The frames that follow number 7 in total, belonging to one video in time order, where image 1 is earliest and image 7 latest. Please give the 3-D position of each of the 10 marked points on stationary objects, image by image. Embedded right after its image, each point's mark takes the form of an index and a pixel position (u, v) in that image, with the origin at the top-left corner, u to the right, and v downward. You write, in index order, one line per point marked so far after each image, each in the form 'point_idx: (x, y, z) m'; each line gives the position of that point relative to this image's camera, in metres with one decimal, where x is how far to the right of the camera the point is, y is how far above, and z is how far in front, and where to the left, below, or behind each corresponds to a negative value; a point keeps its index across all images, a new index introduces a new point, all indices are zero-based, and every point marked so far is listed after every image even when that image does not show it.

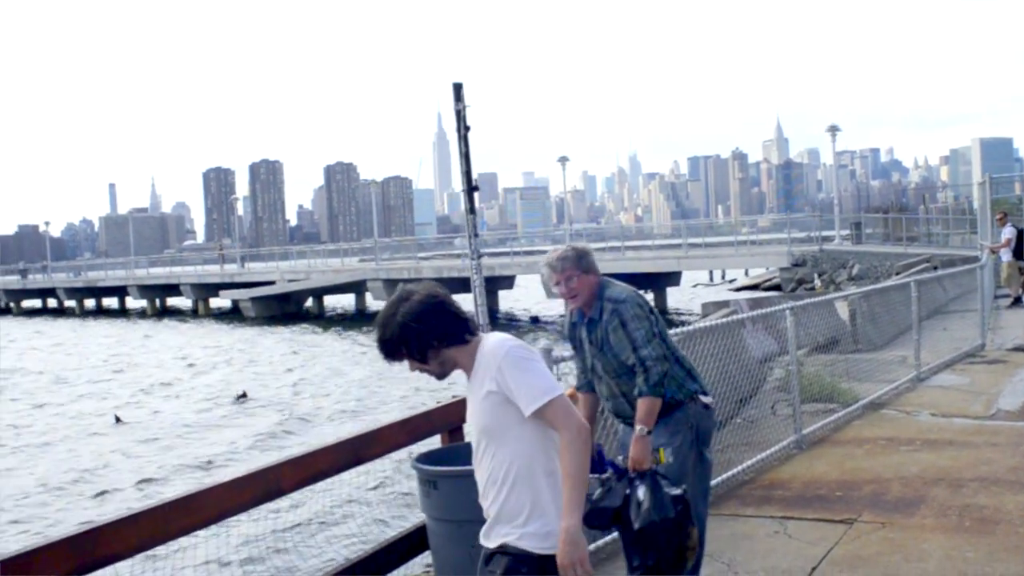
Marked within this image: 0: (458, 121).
0: (-0.3, +1.0, +6.6) m
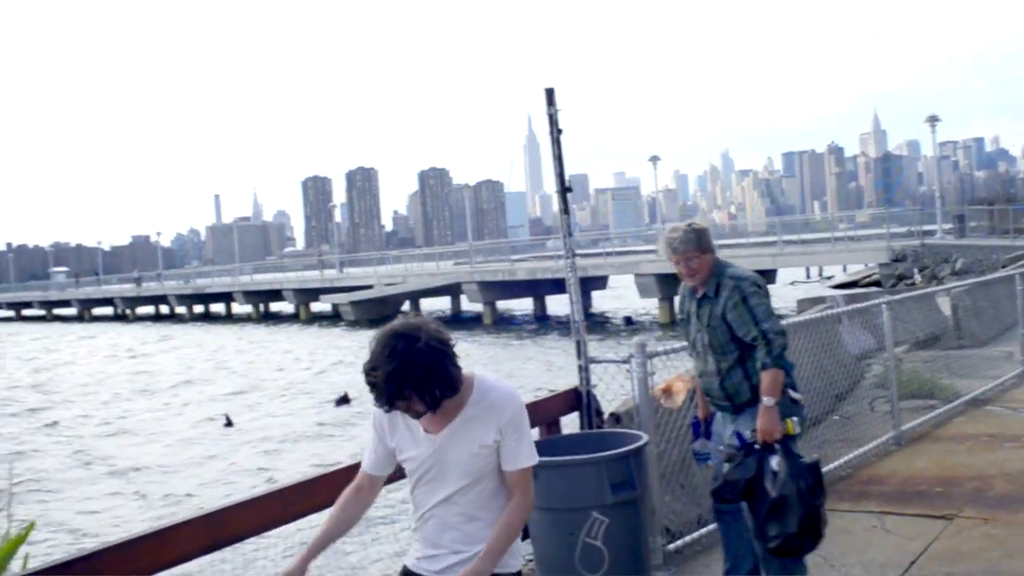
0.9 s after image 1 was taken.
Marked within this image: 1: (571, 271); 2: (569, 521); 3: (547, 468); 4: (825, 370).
0: (+0.2, +1.0, +6.8) m
1: (+0.4, +0.1, +6.6) m
2: (+0.2, -1.0, +4.7) m
3: (+0.1, -0.8, +4.7) m
4: (+2.7, -0.7, +9.4) m
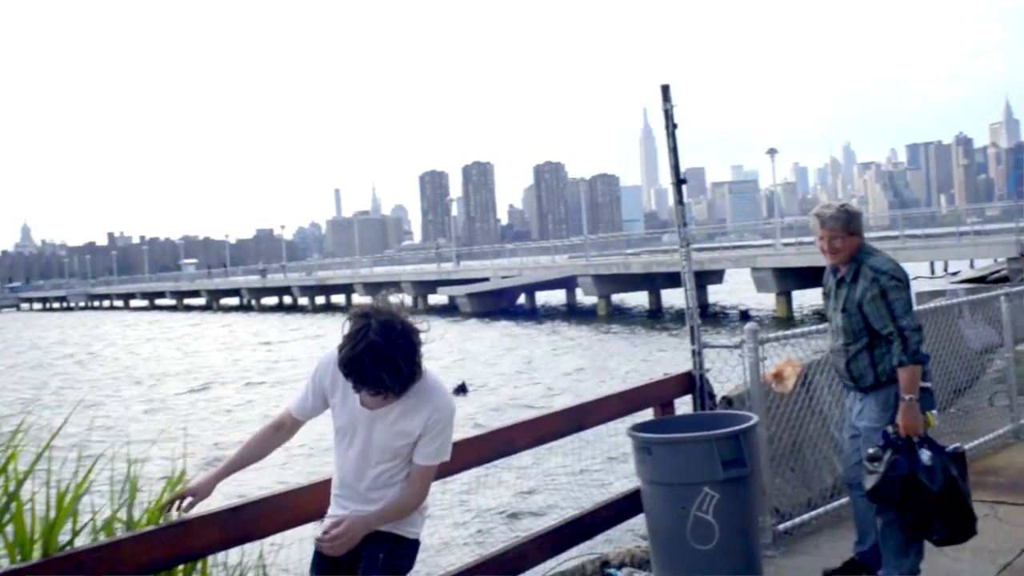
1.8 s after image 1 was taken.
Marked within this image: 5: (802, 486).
0: (+1.0, +1.1, +7.1) m
1: (+1.1, +0.2, +6.9) m
2: (+0.8, -0.9, +5.0) m
3: (+0.7, -0.7, +5.0) m
4: (+3.7, -0.6, +9.4) m
5: (+1.7, -1.2, +6.4) m
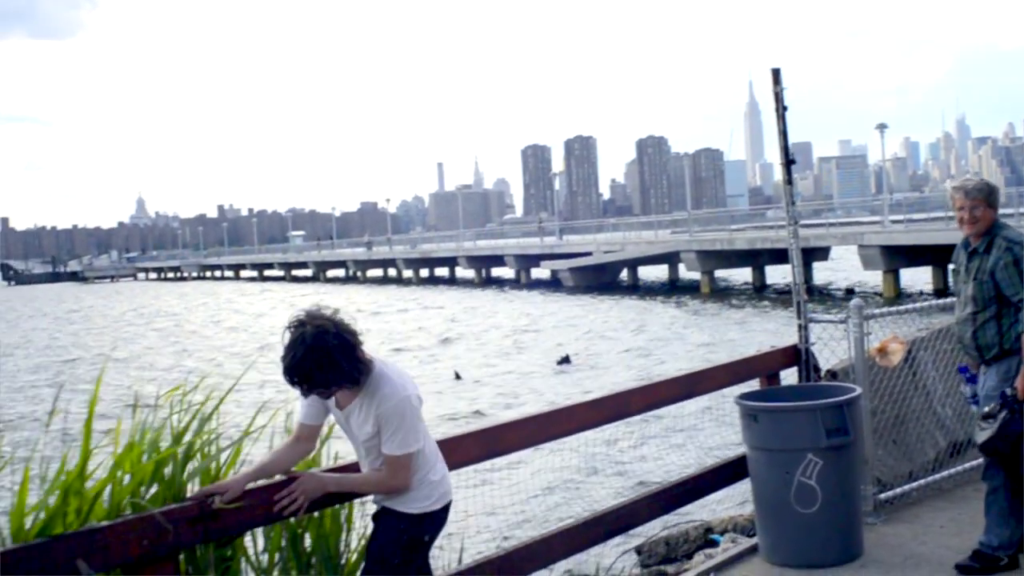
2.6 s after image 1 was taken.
0: (+1.7, +1.2, +7.3) m
1: (+1.8, +0.3, +7.1) m
2: (+1.3, -0.8, +5.3) m
3: (+1.2, -0.6, +5.2) m
4: (+4.6, -0.5, +9.4) m
5: (+2.4, -1.0, +6.6) m
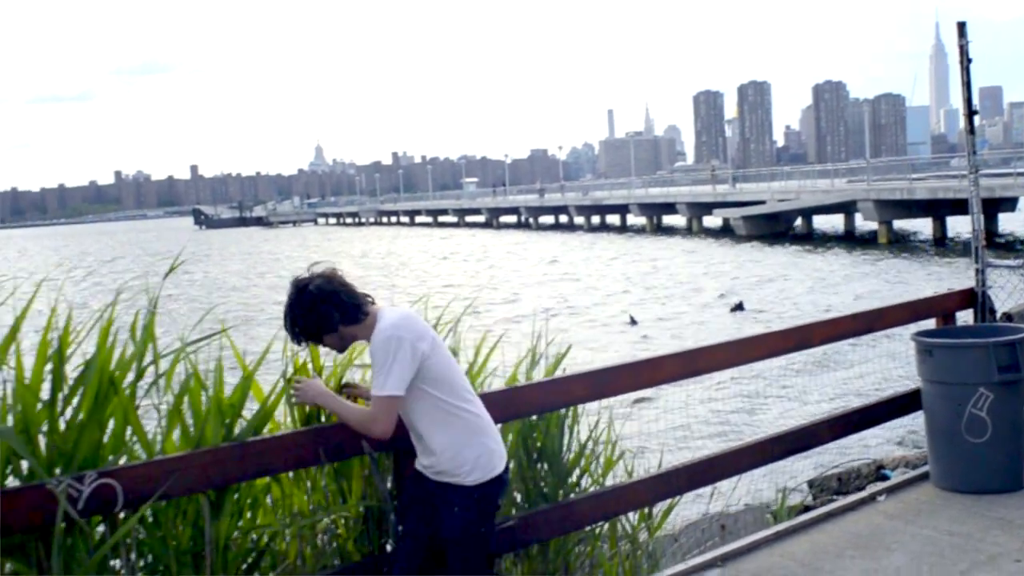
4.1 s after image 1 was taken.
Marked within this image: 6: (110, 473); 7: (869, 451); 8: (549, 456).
0: (+3.1, +1.6, +7.5) m
1: (+3.1, +0.7, +7.4) m
2: (+2.3, -0.5, +5.7) m
3: (+2.2, -0.3, +5.7) m
4: (+6.2, -0.1, +9.3) m
5: (+3.5, -0.7, +6.9) m
6: (-1.2, -0.6, +3.4) m
7: (+3.2, -1.4, +9.7) m
8: (+0.2, -0.7, +4.6) m
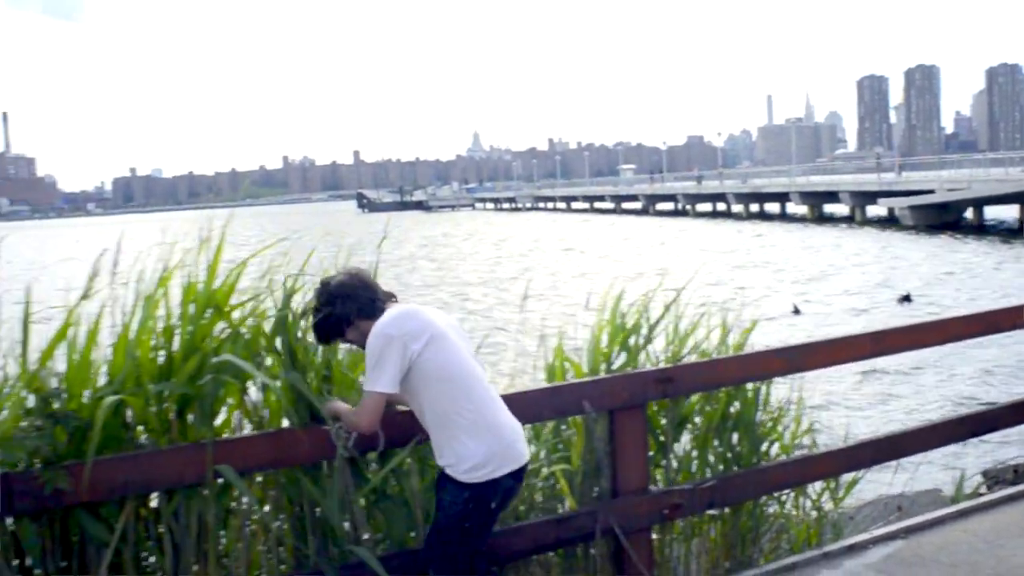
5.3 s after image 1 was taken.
0: (+4.4, +1.7, +7.4) m
1: (+4.4, +0.7, +7.3) m
2: (+3.3, -0.5, +5.7) m
3: (+3.2, -0.3, +5.7) m
4: (+7.7, 0.0, +8.8) m
5: (+4.7, -0.7, +6.8) m
6: (-0.5, -0.5, +3.9) m
7: (+4.7, -1.4, +9.7) m
8: (+1.0, -0.6, +5.0) m
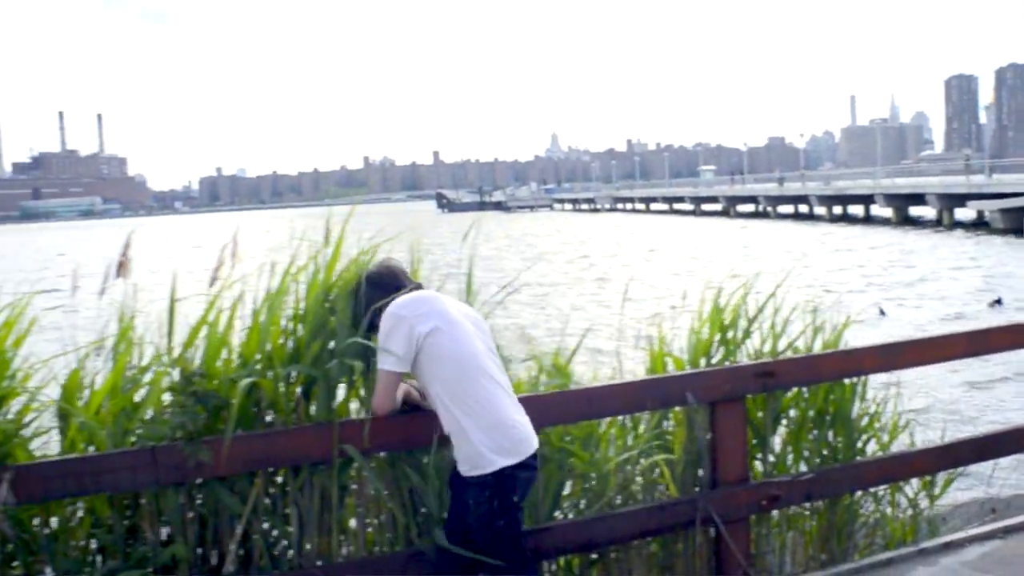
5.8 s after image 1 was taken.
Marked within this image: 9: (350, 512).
0: (+5.0, +1.6, +7.3) m
1: (+5.0, +0.7, +7.1) m
2: (+3.8, -0.5, +5.6) m
3: (+3.7, -0.3, +5.6) m
4: (+8.4, -0.1, +8.4) m
5: (+5.3, -0.7, +6.6) m
6: (-0.1, -0.4, +4.1) m
7: (+5.5, -1.4, +9.5) m
8: (+1.5, -0.6, +5.0) m
9: (-0.6, -0.8, +3.9) m
